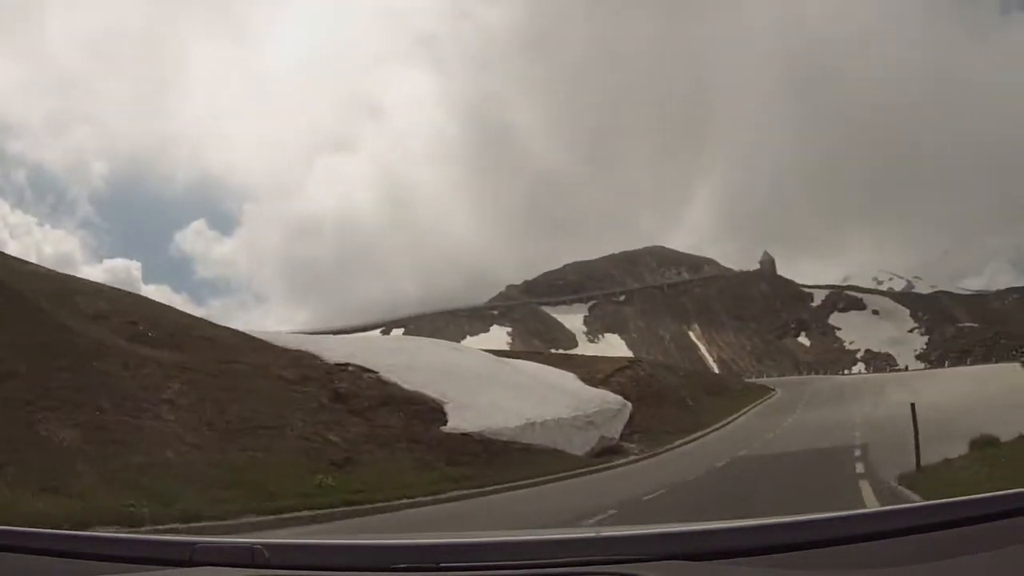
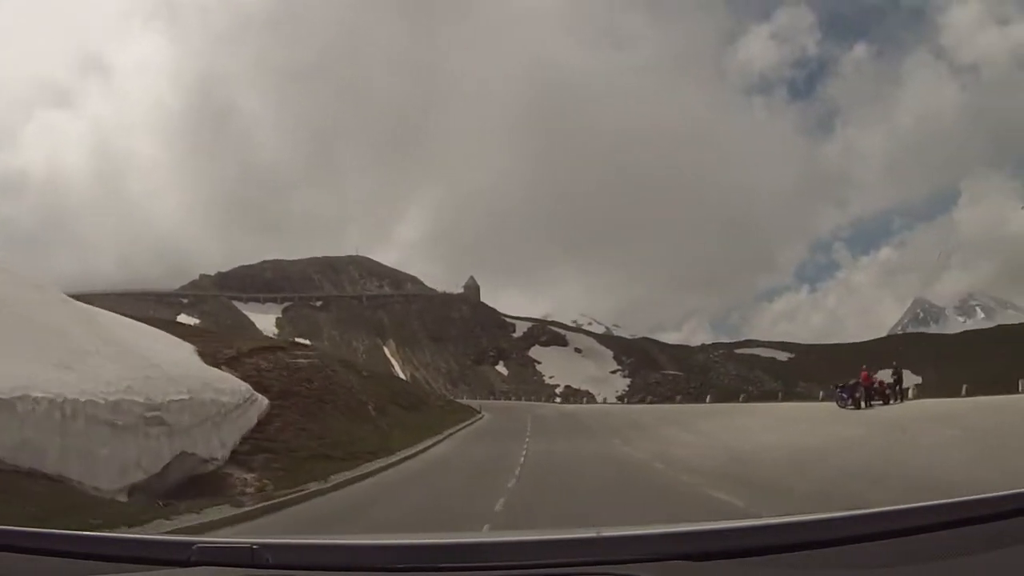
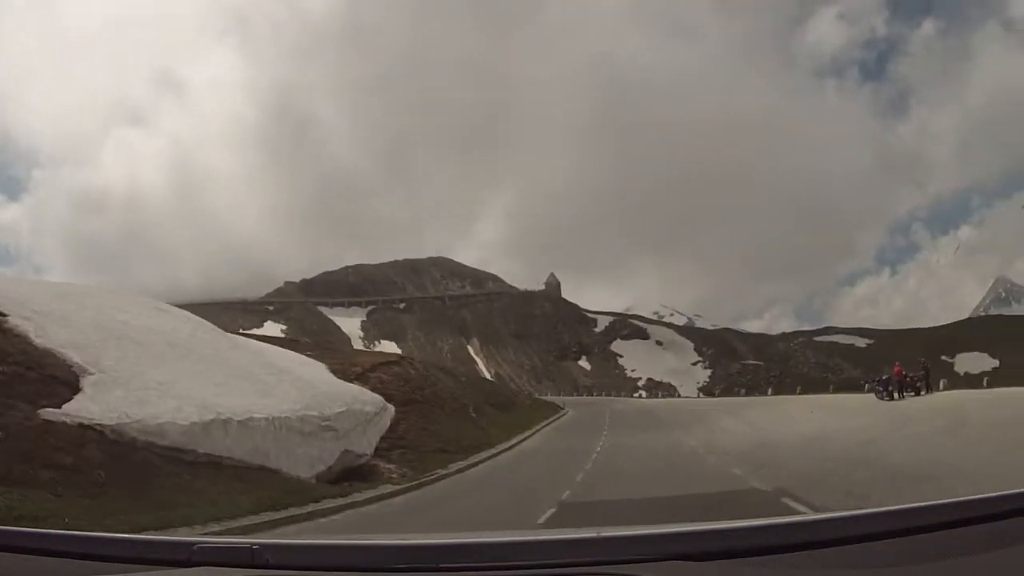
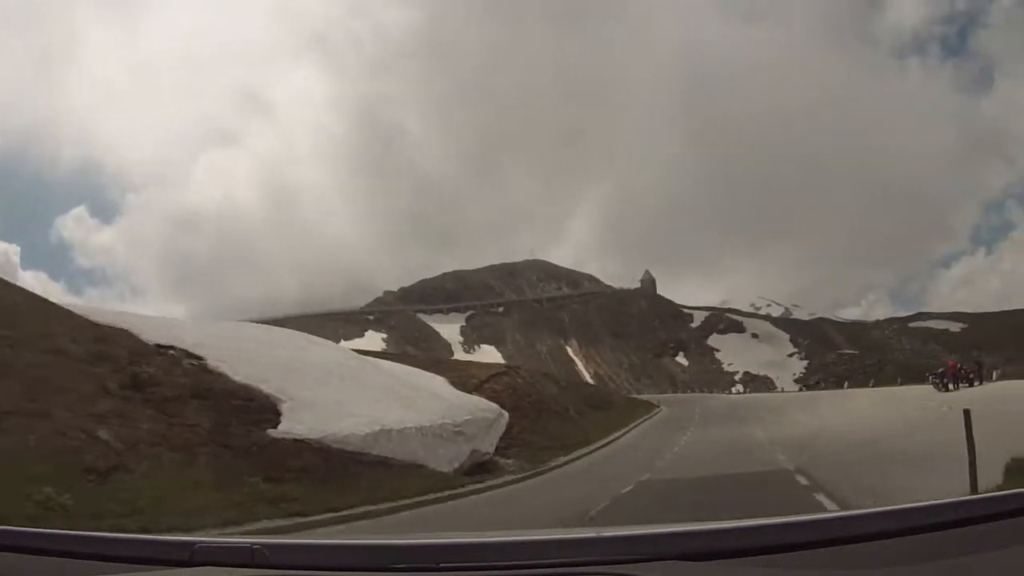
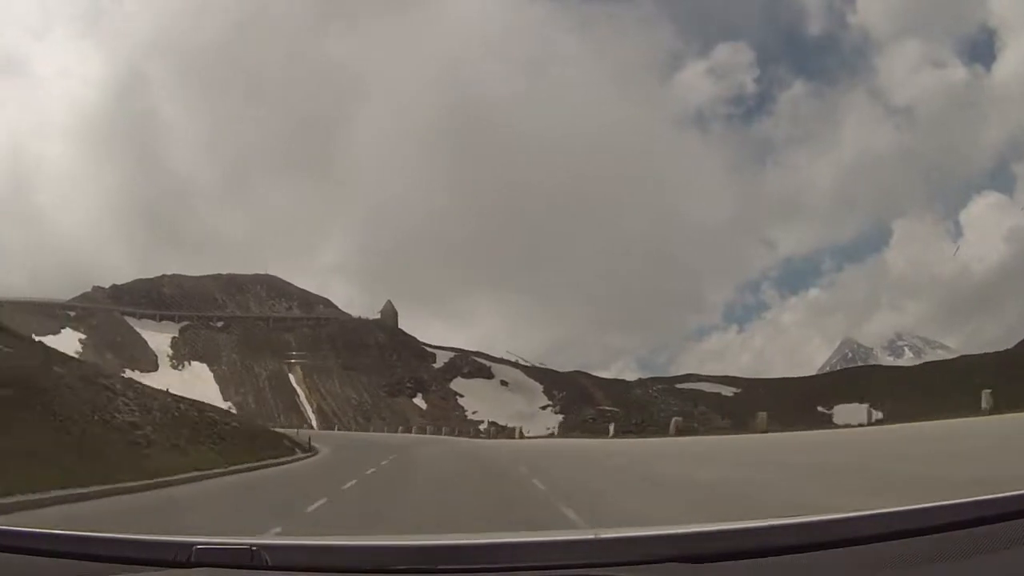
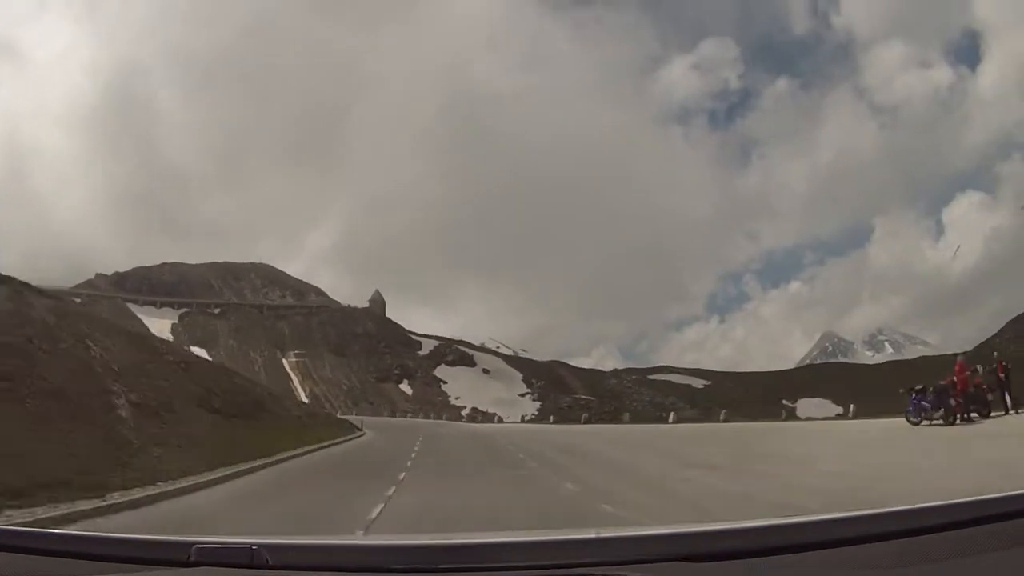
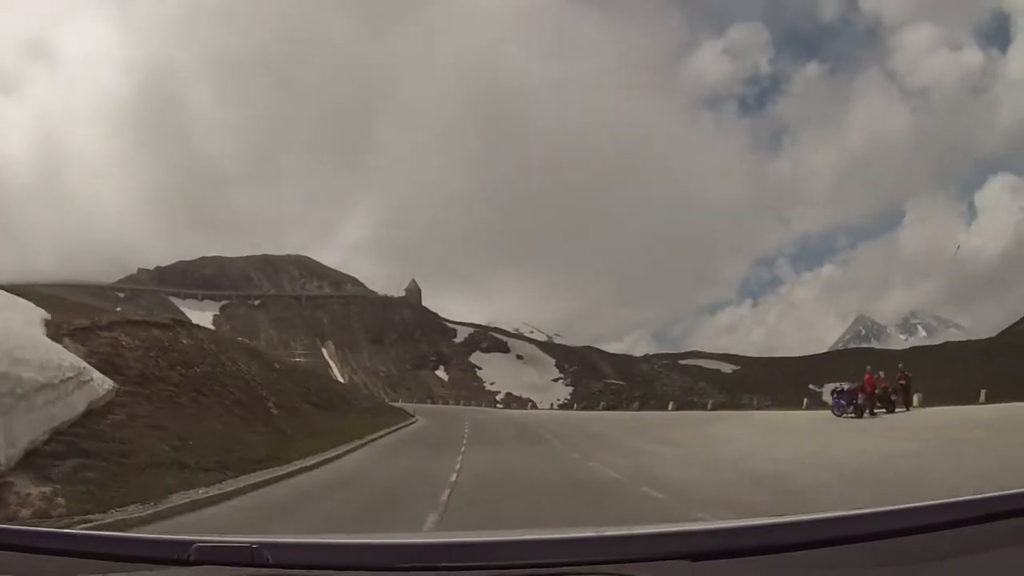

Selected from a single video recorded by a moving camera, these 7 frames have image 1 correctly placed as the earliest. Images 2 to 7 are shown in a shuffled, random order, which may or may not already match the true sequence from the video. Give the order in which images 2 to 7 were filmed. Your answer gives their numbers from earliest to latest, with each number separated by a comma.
4, 3, 2, 7, 6, 5
